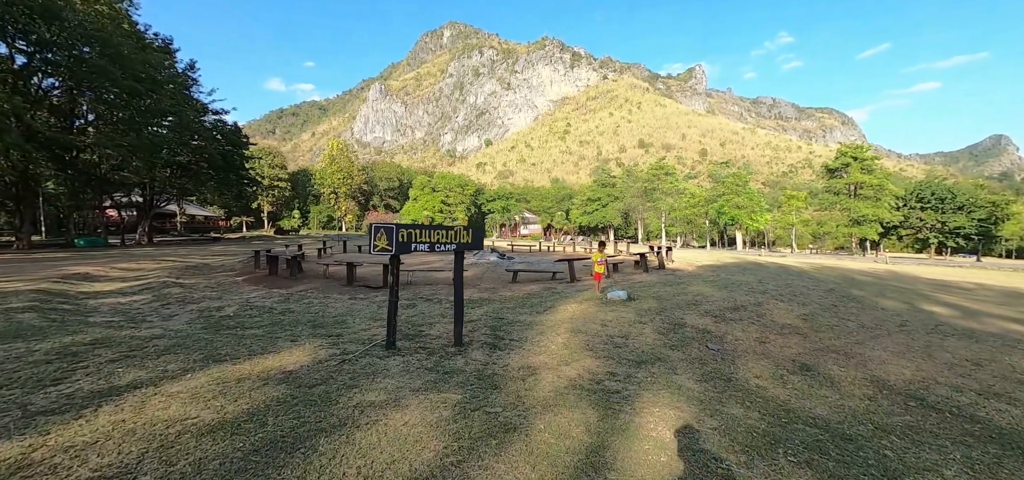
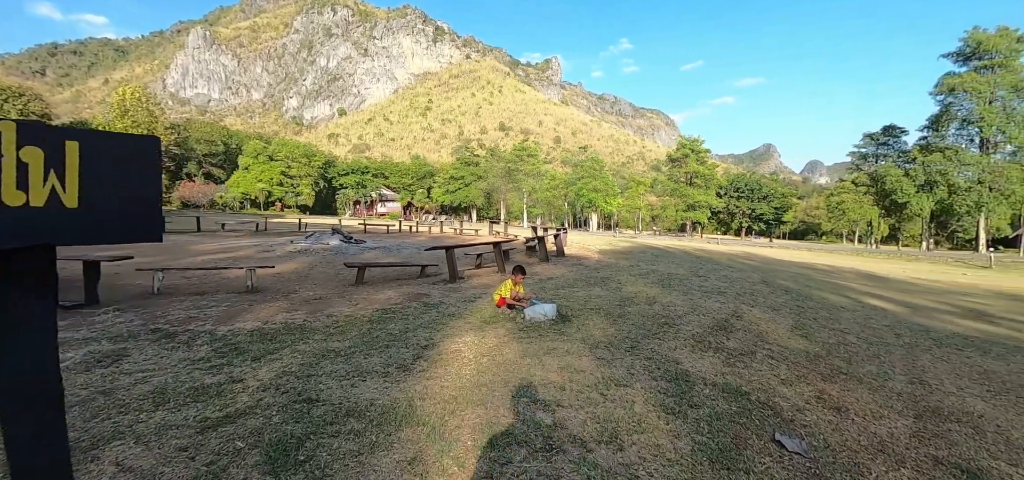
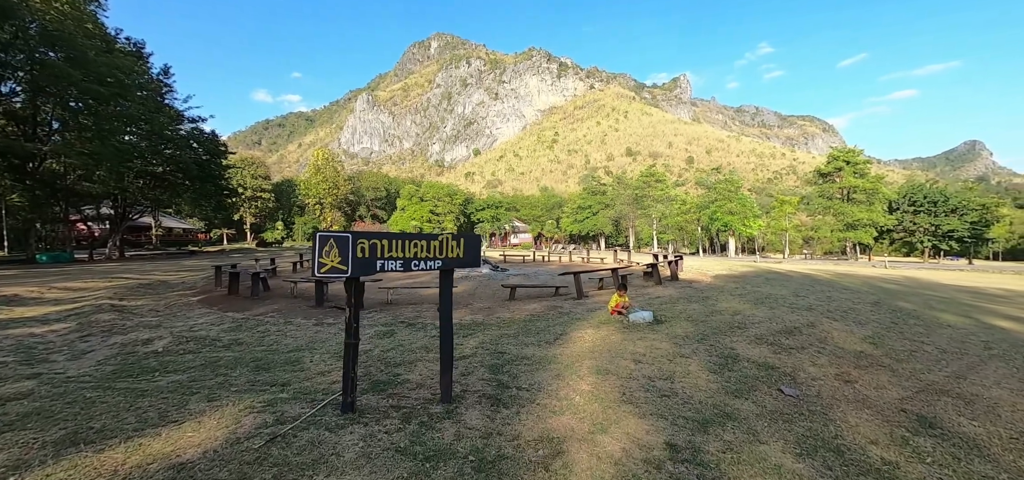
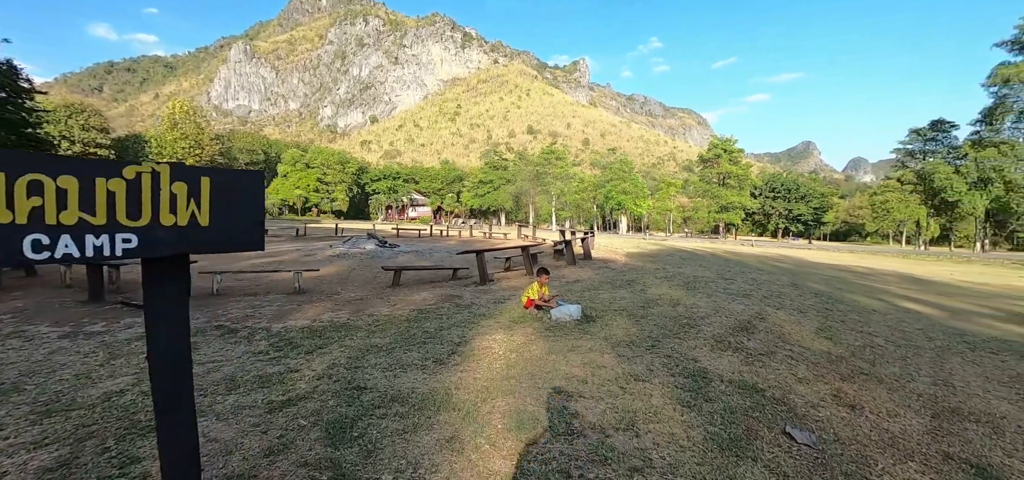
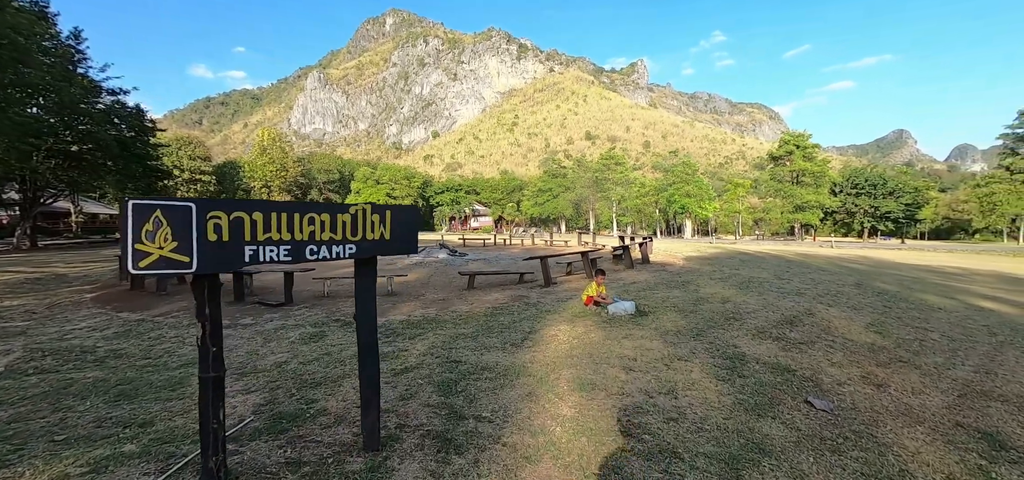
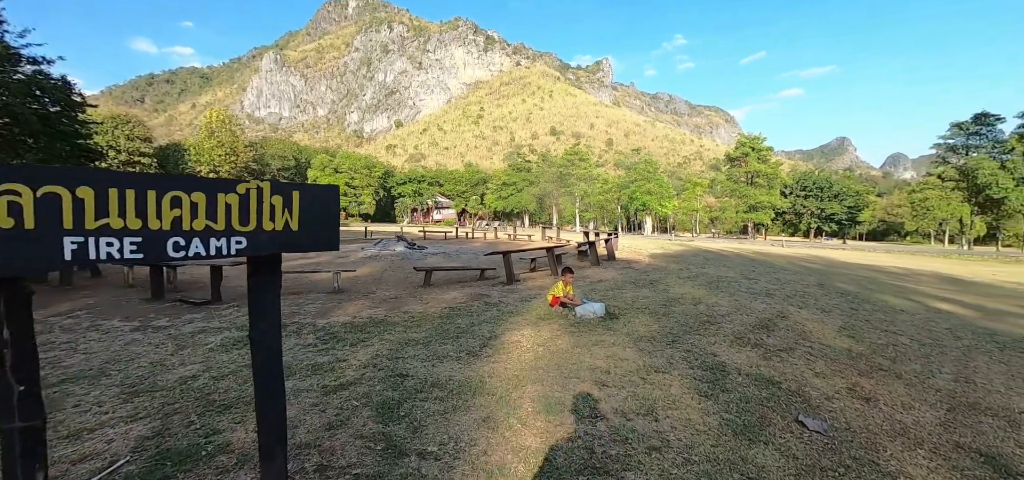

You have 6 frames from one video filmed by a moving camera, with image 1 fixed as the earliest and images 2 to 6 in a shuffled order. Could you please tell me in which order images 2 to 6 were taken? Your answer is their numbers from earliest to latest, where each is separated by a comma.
3, 5, 6, 4, 2
